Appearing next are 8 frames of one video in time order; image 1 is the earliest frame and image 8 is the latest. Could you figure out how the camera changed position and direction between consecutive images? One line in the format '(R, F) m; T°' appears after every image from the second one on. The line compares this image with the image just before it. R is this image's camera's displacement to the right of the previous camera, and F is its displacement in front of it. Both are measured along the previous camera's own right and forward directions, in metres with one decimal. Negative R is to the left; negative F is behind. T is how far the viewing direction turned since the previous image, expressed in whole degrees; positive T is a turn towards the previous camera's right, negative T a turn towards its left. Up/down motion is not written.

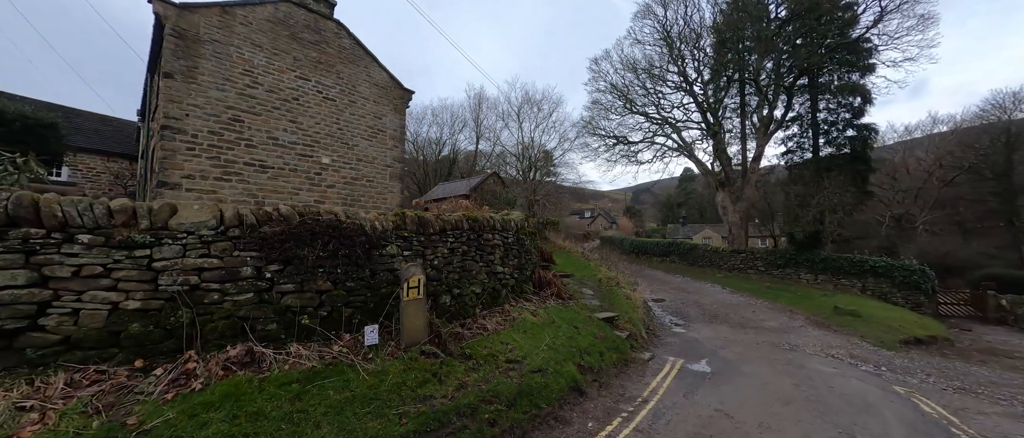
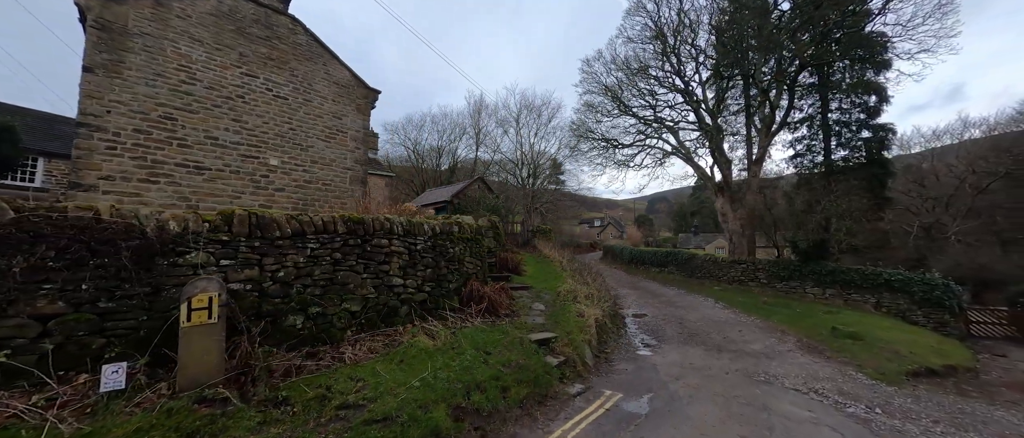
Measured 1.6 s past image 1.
(+1.4, +0.8) m; -2°
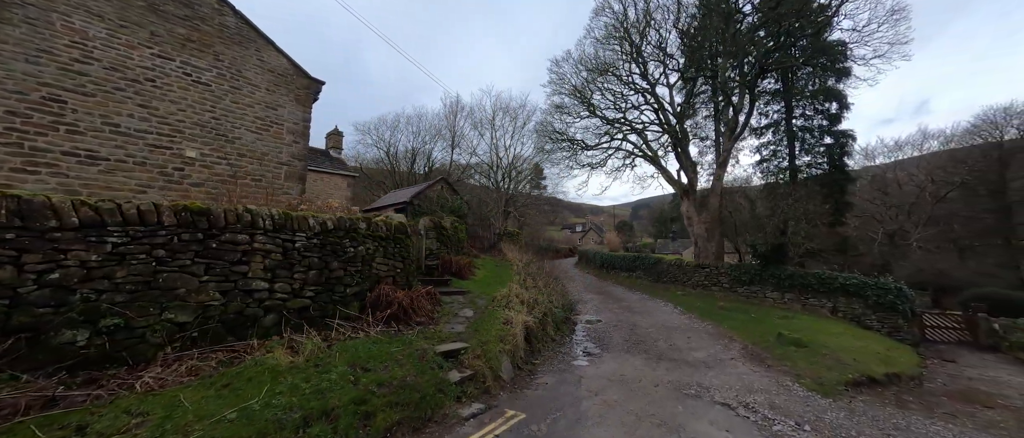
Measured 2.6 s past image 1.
(+1.1, +0.5) m; +2°
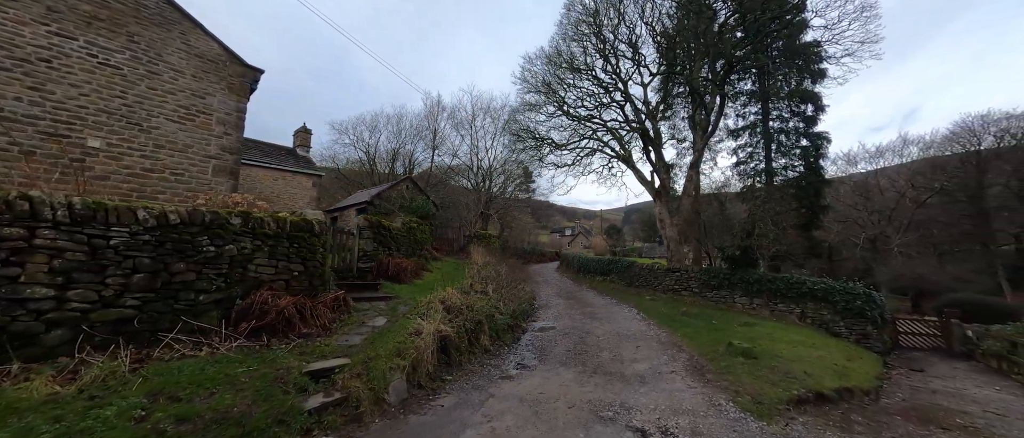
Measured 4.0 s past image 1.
(+1.2, +0.6) m; +1°
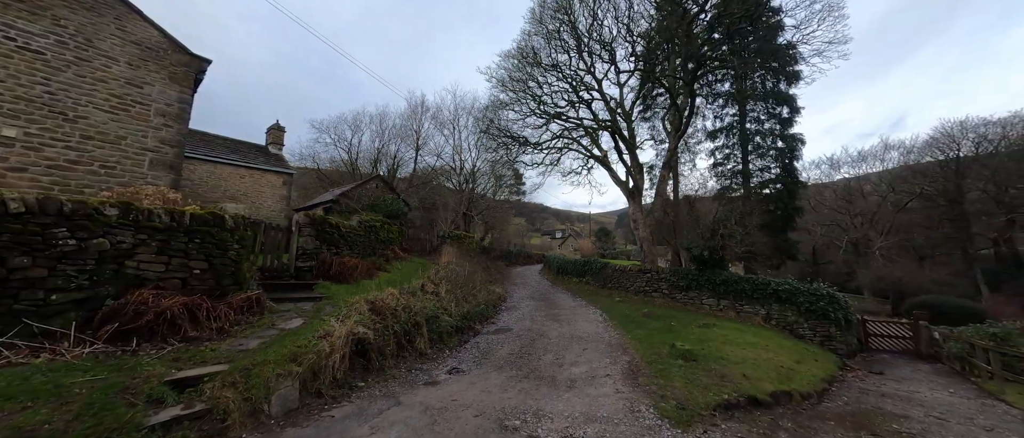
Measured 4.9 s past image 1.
(+1.1, +0.3) m; +1°
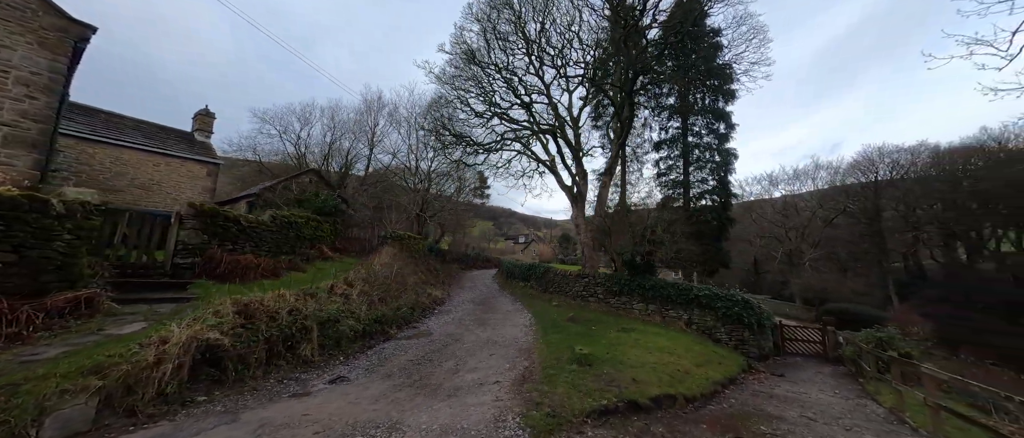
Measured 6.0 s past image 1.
(+1.2, +0.2) m; +5°
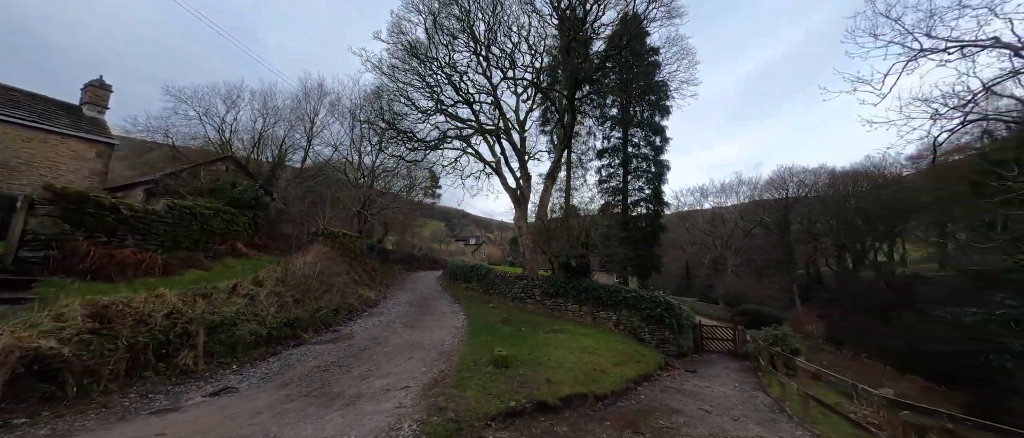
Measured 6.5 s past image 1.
(+0.6, +0.1) m; +8°
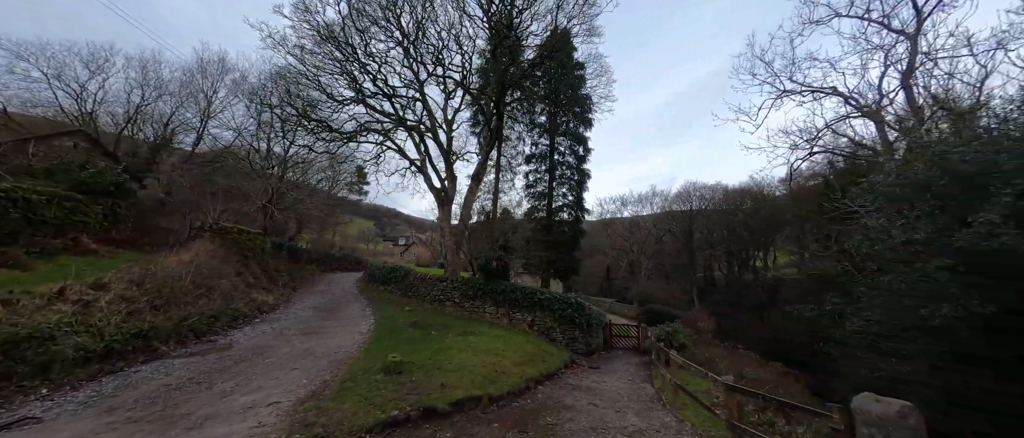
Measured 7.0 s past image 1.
(+0.6, 0.0) m; +11°
